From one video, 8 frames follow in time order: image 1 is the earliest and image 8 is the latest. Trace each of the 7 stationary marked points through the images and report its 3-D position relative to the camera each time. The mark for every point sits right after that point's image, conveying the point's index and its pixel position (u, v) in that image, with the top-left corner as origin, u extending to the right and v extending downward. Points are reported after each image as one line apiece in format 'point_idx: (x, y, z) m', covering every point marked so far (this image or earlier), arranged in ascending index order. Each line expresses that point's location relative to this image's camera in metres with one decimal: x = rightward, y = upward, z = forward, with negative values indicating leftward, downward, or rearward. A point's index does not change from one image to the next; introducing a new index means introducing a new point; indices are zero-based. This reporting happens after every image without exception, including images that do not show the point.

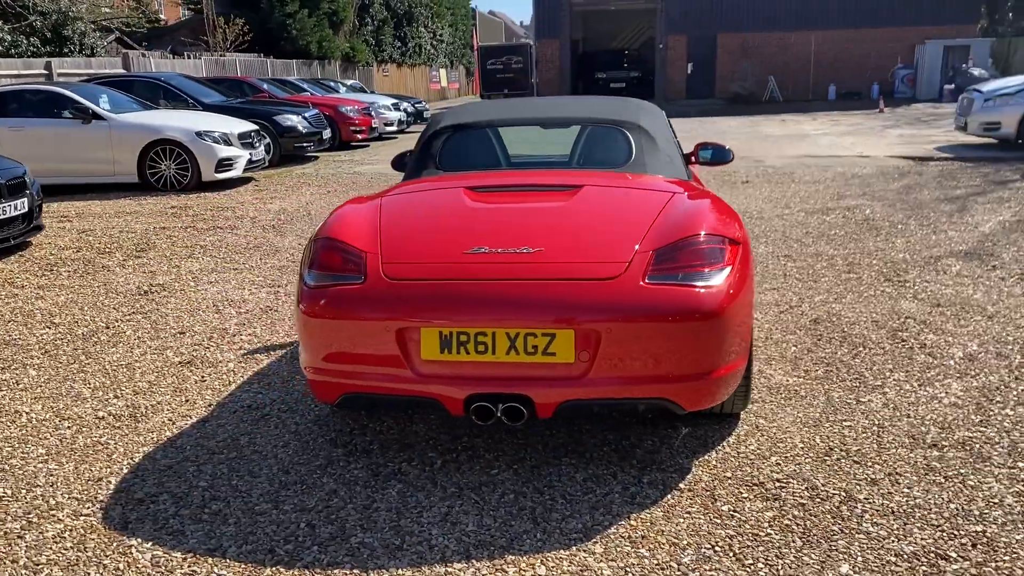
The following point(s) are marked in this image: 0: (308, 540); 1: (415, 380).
0: (-0.6, -0.8, +2.8) m
1: (-0.3, -0.3, +3.1) m
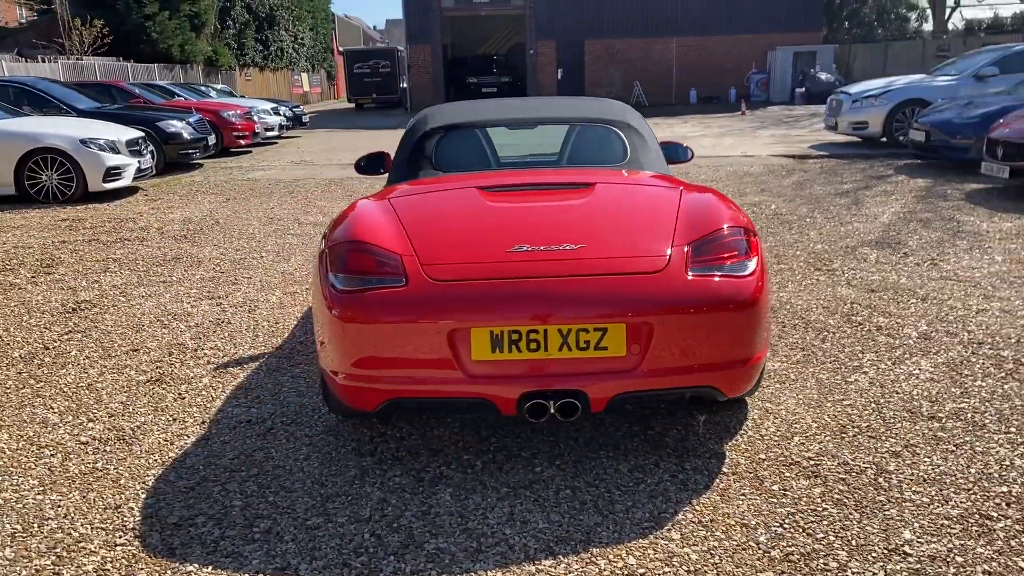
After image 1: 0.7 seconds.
0: (-0.4, -0.8, +2.7) m
1: (-0.1, -0.3, +3.1) m
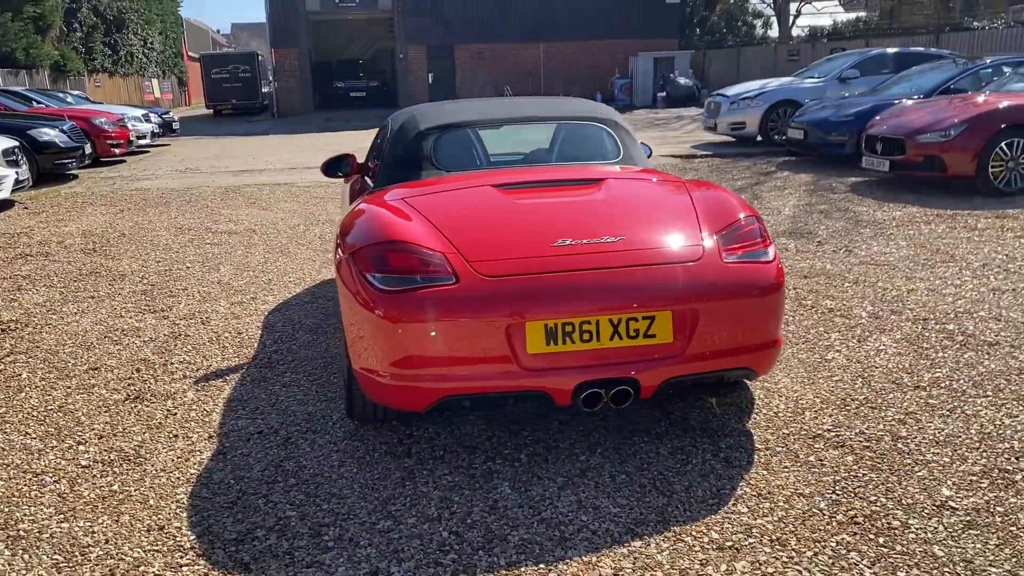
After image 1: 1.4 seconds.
0: (-0.1, -0.8, +2.7) m
1: (0.0, -0.3, +3.1) m
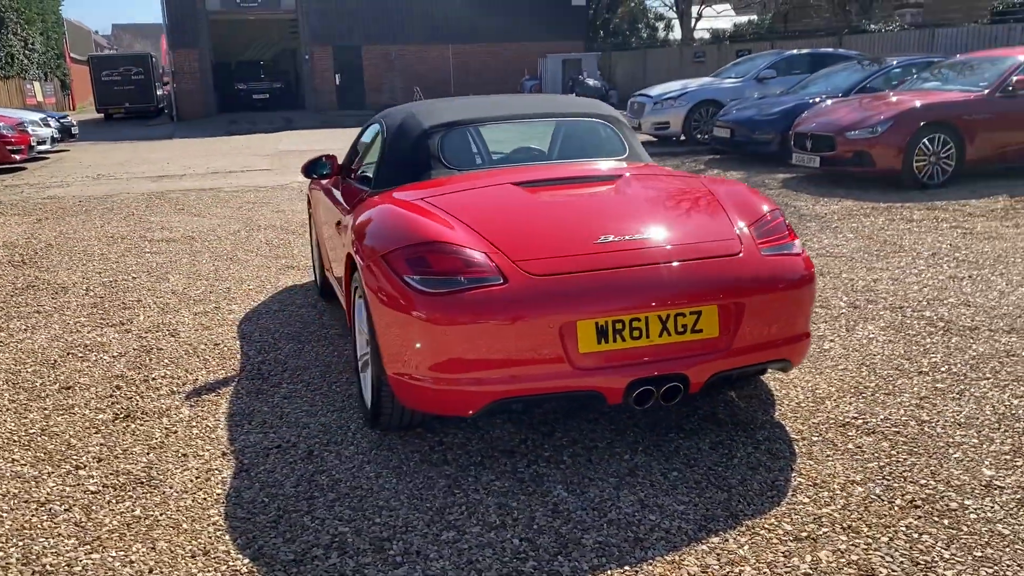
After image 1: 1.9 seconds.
0: (+0.1, -0.8, +2.7) m
1: (+0.2, -0.3, +3.1) m
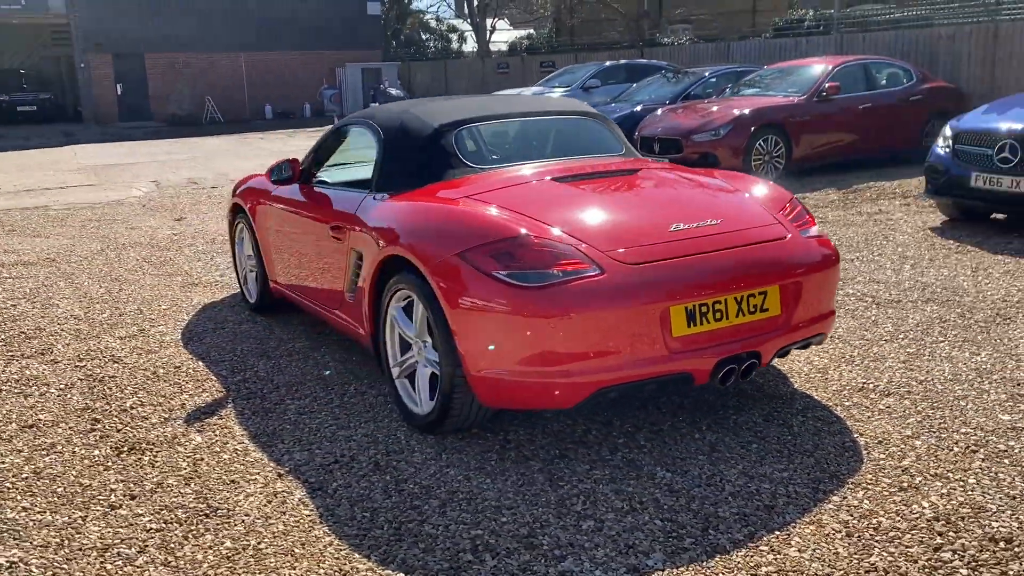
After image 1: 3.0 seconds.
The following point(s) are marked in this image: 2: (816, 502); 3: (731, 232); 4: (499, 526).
0: (+0.6, -0.7, +2.8) m
1: (+0.5, -0.3, +3.2) m
2: (+1.0, -0.7, +2.9) m
3: (+0.8, +0.2, +3.4) m
4: (0.0, -0.8, +2.8) m
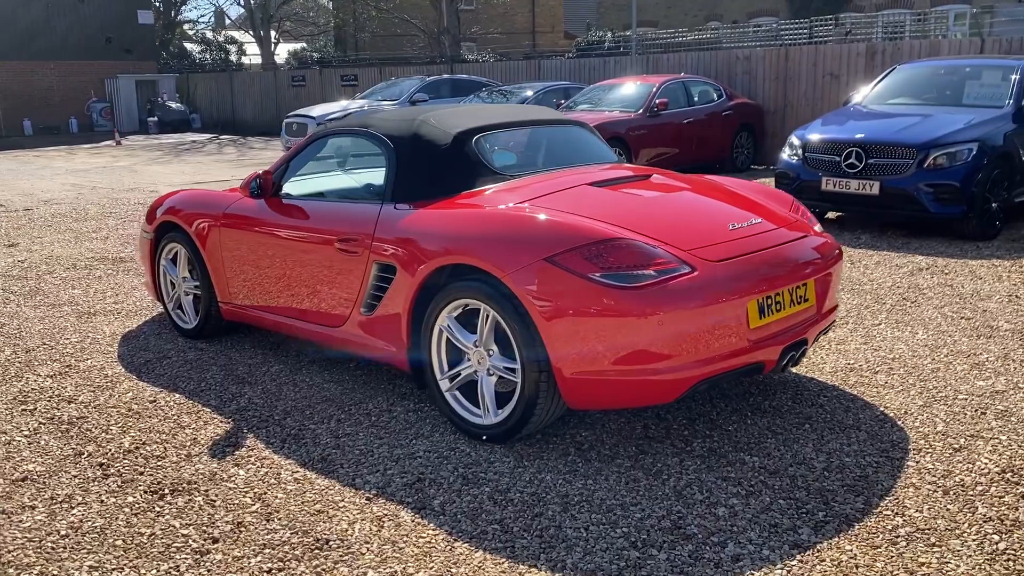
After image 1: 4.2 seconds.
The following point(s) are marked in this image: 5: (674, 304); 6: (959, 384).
0: (+1.0, -0.7, +3.0) m
1: (+0.9, -0.2, +3.4) m
2: (+1.4, -0.6, +3.2) m
3: (+1.1, +0.2, +3.7) m
4: (+0.4, -0.8, +2.9) m
5: (+0.6, -0.1, +3.2) m
6: (+2.0, -0.4, +4.1) m
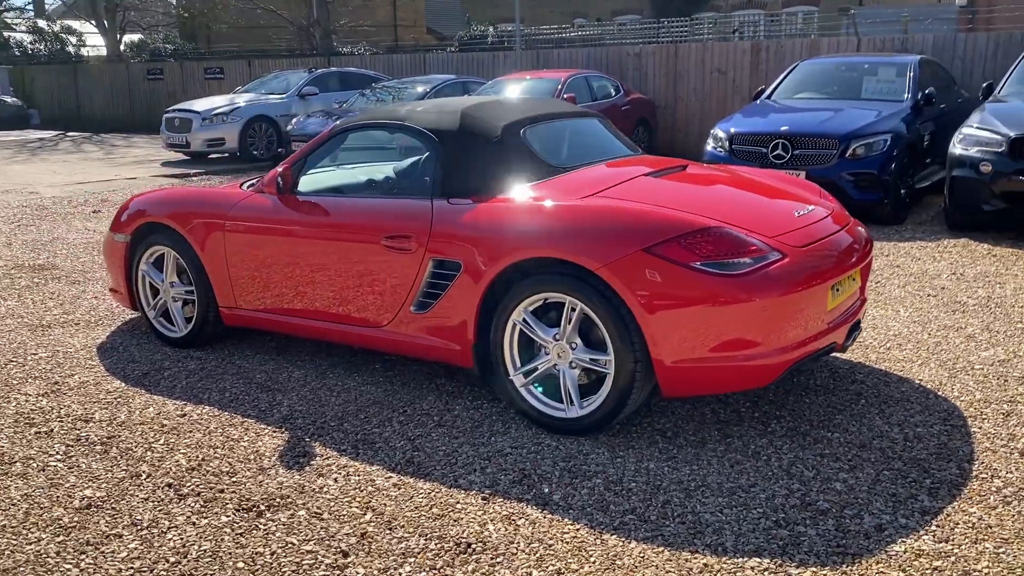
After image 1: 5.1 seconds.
0: (+1.4, -0.7, +3.2) m
1: (+1.2, -0.2, +3.5) m
2: (+1.7, -0.6, +3.5) m
3: (+1.3, +0.3, +3.9) m
4: (+0.8, -0.7, +3.0) m
5: (+0.9, 0.0, +3.3) m
6: (+2.3, -0.3, +4.4) m
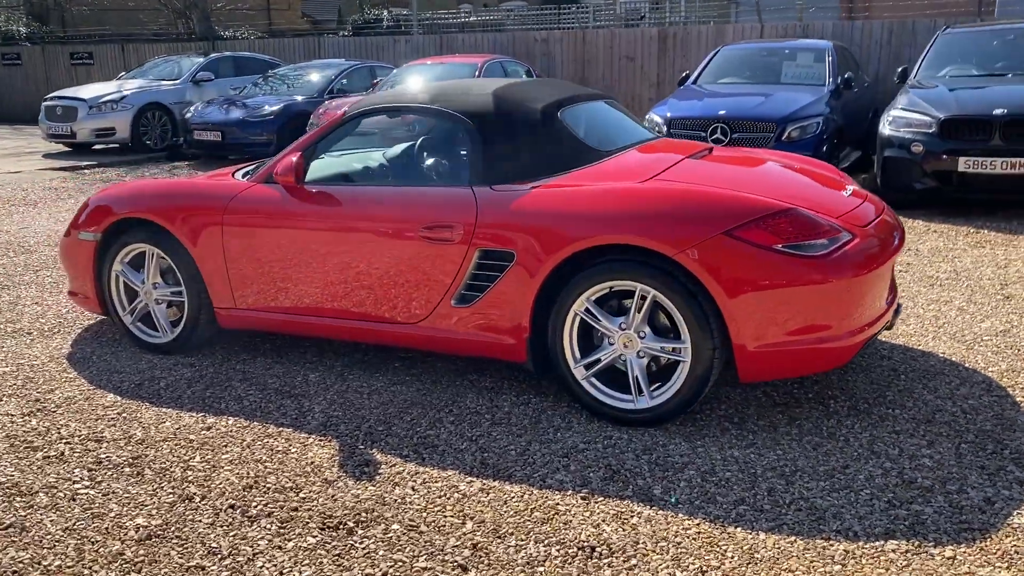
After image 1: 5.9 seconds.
0: (+1.7, -0.6, +3.2) m
1: (+1.4, -0.1, +3.6) m
2: (+2.0, -0.5, +3.6) m
3: (+1.5, +0.4, +3.9) m
4: (+1.2, -0.6, +3.0) m
5: (+1.2, +0.1, +3.3) m
6: (+2.4, -0.2, +4.6) m
